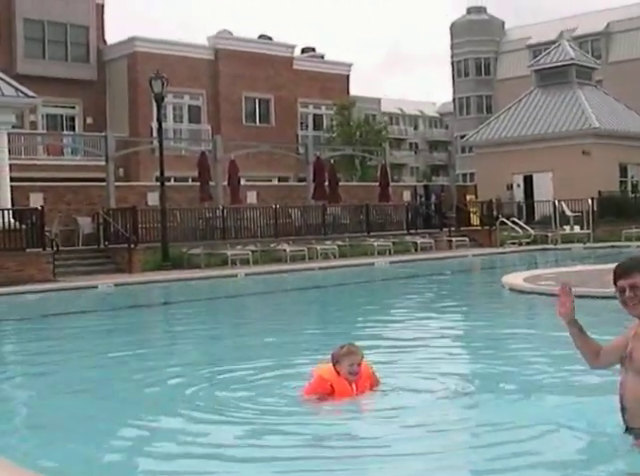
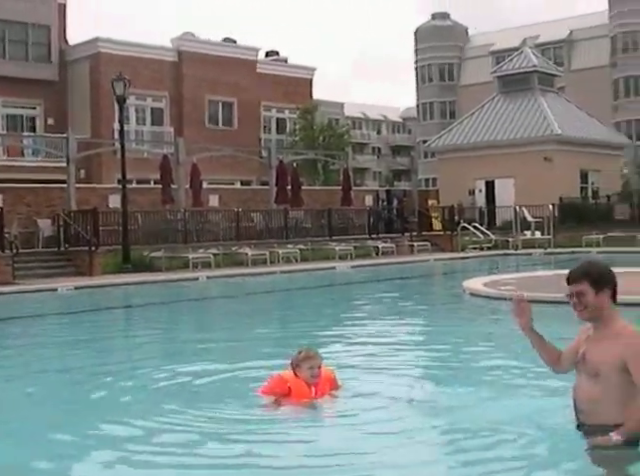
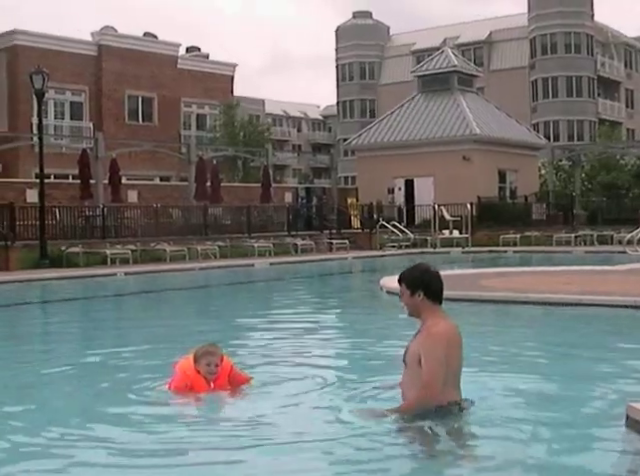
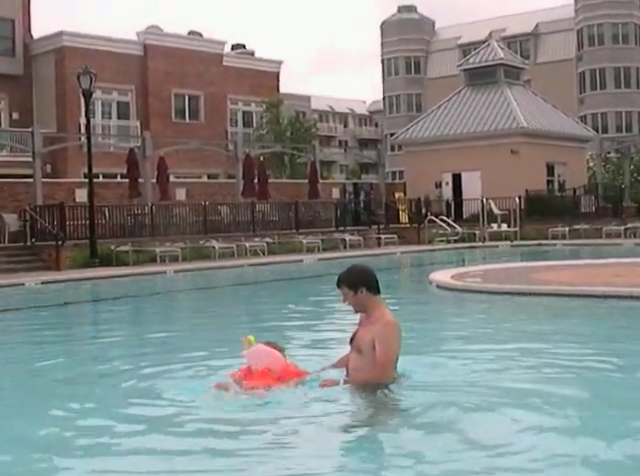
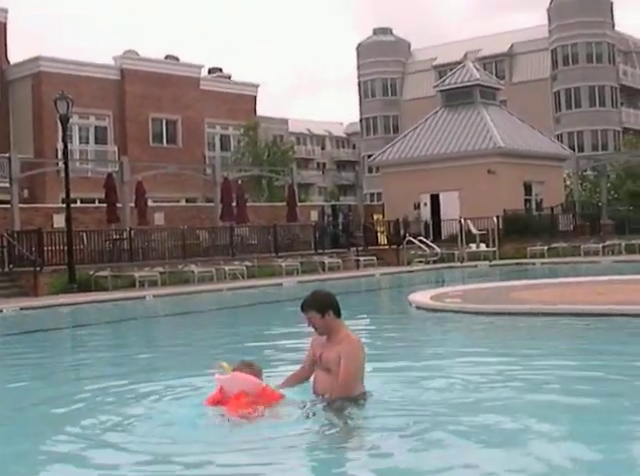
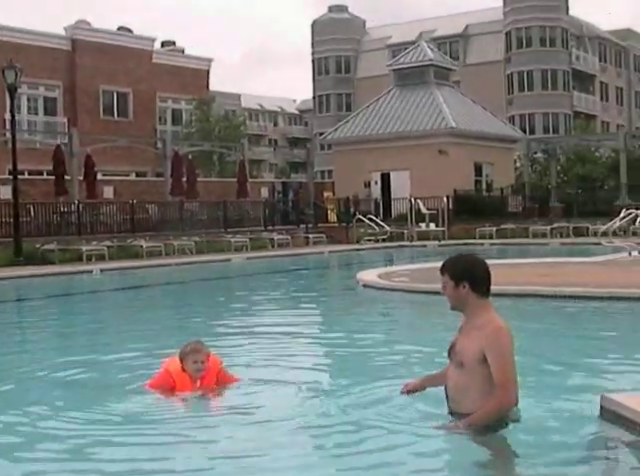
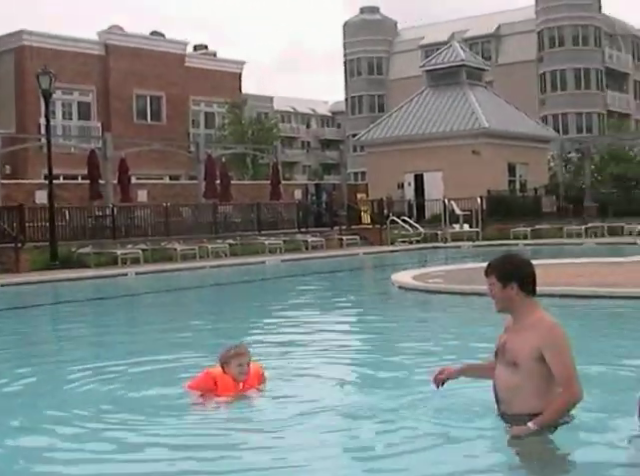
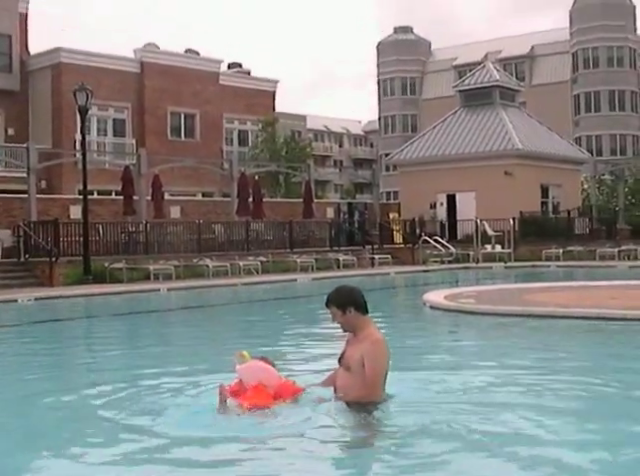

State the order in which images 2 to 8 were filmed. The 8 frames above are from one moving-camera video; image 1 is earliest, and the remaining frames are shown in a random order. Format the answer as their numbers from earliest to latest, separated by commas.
2, 7, 6, 3, 4, 8, 5
